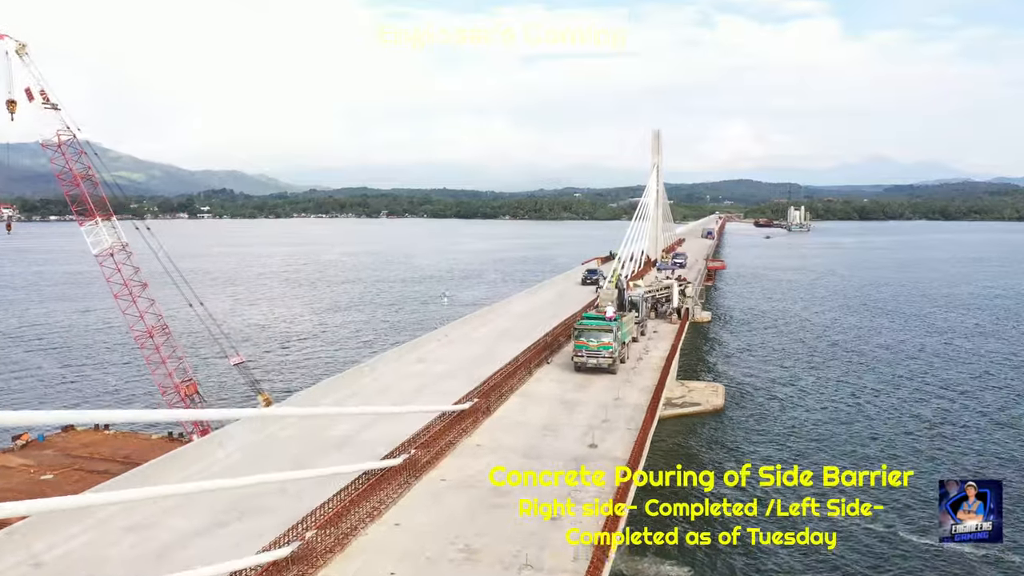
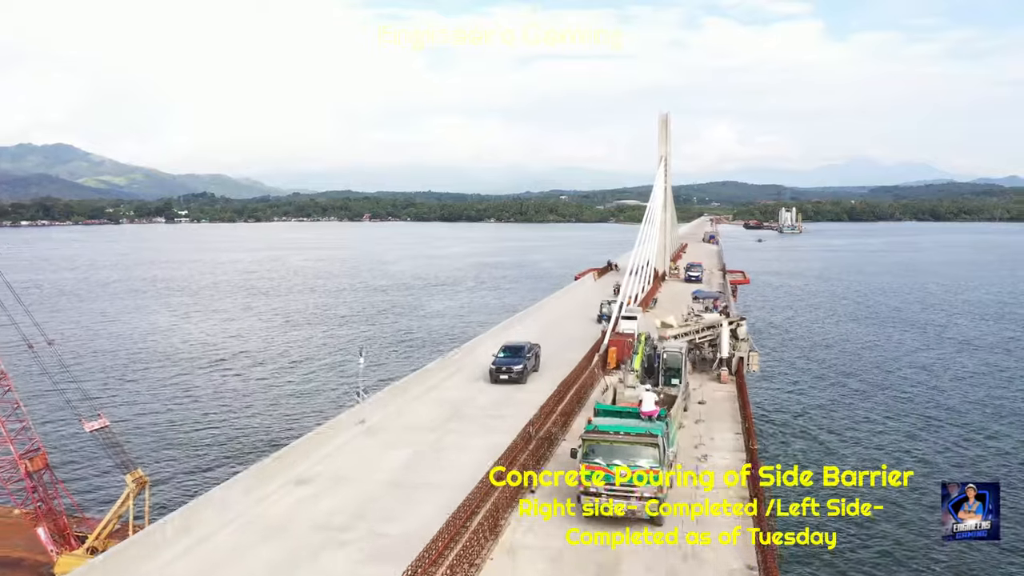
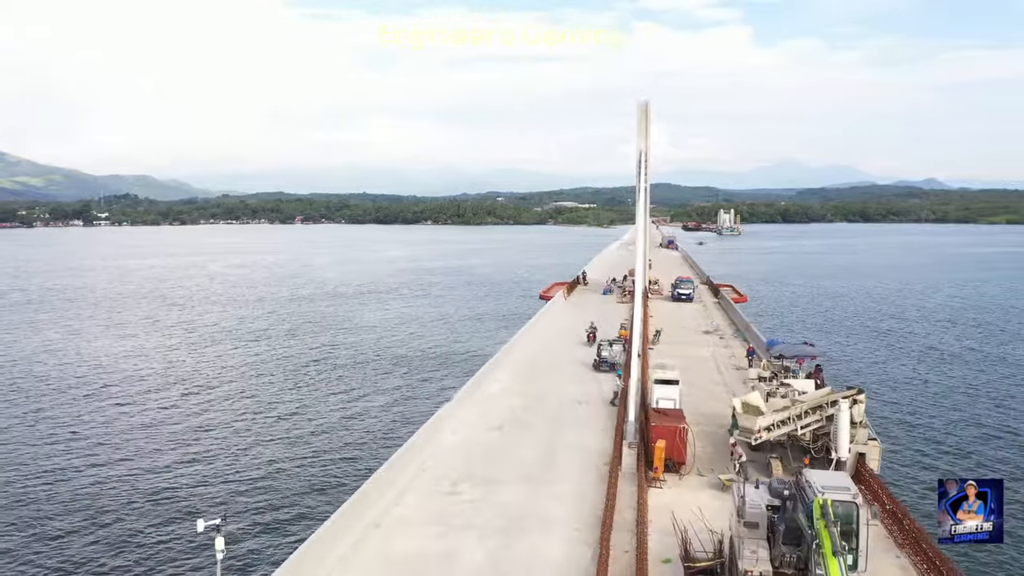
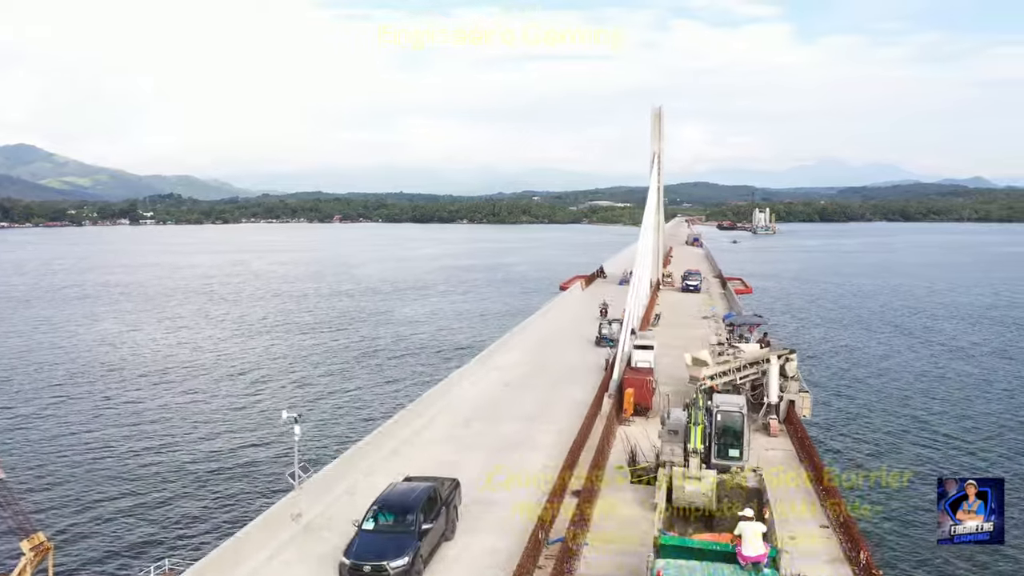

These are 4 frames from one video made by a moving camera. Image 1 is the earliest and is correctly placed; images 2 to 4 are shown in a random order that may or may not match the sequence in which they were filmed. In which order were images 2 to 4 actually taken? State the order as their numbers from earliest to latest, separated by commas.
2, 4, 3
